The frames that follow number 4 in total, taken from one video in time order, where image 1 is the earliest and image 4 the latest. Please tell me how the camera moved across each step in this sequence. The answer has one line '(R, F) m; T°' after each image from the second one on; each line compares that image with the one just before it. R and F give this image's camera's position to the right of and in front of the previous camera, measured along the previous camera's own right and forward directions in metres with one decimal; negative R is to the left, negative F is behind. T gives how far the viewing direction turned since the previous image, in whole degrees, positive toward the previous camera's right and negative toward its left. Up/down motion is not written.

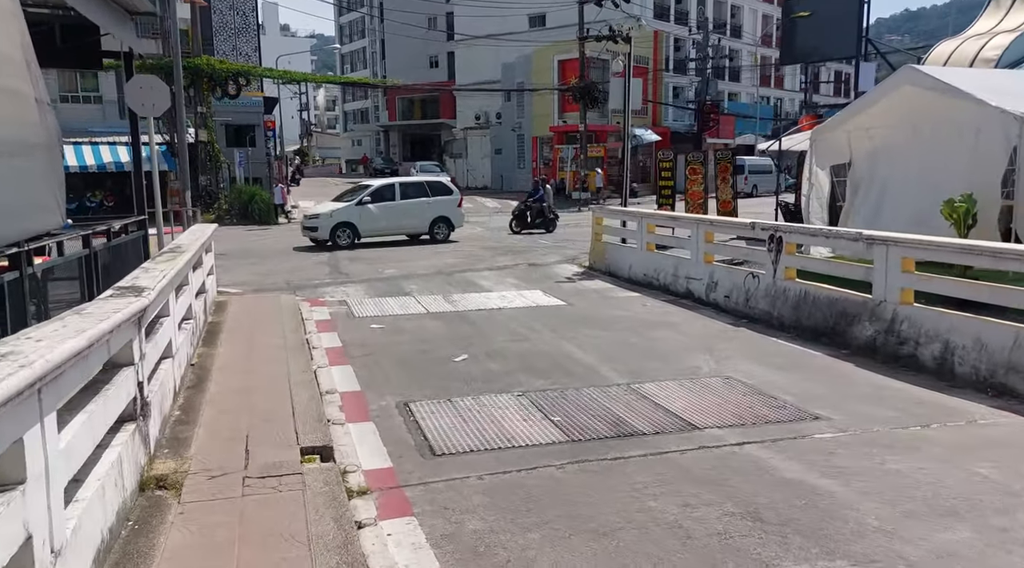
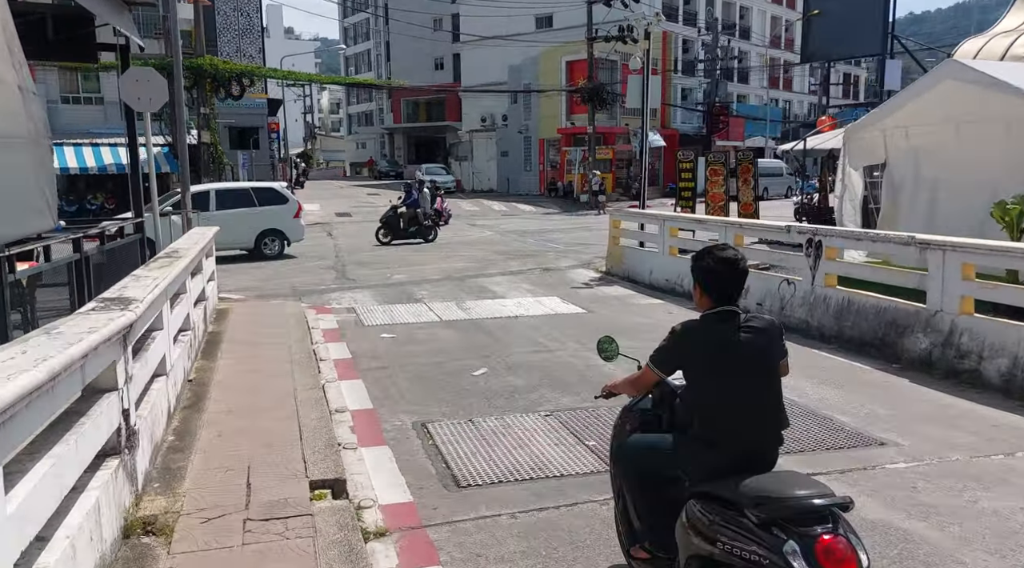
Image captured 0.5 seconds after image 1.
(-0.2, +0.6) m; 0°
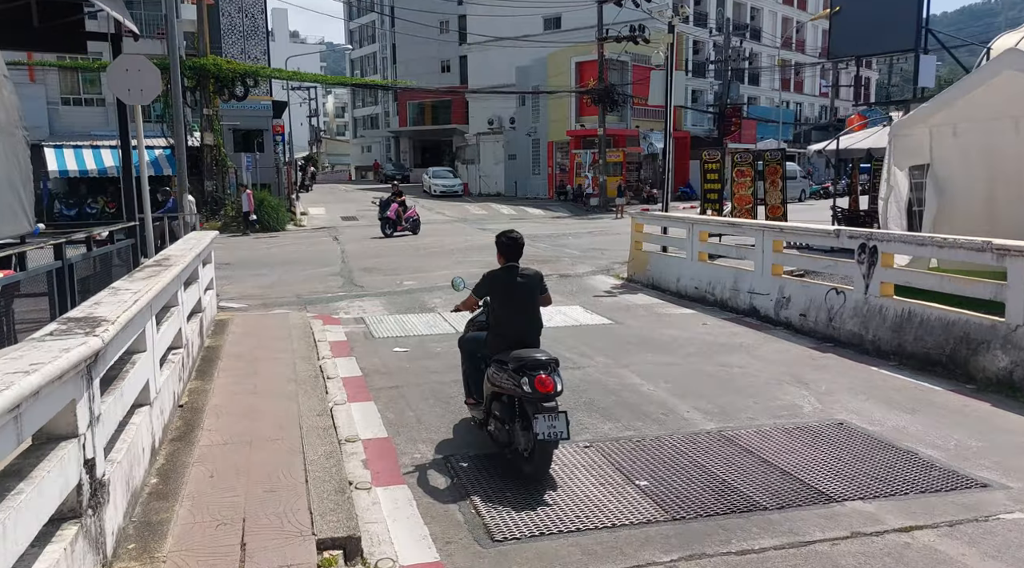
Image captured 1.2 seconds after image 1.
(-0.2, +0.8) m; 0°
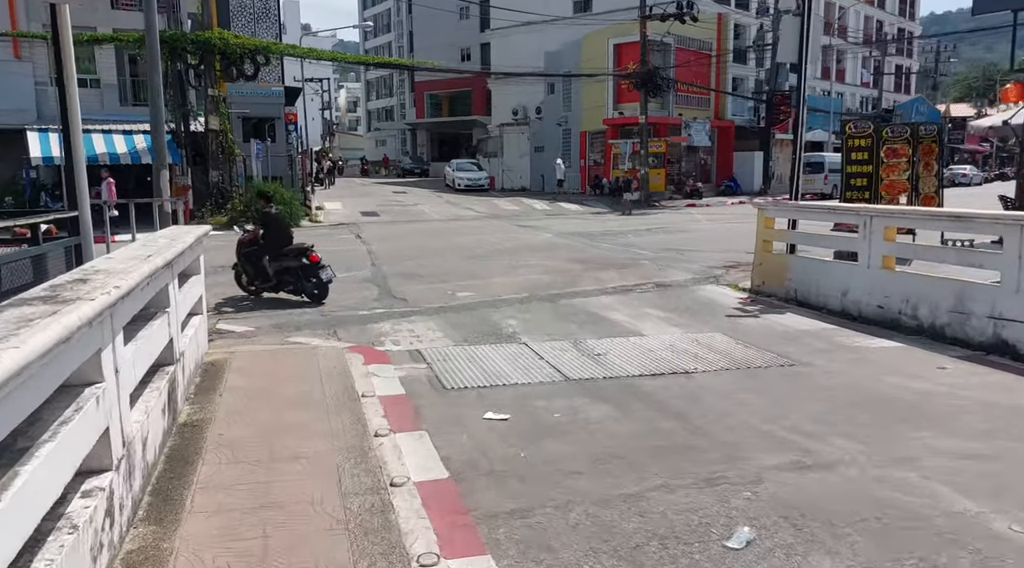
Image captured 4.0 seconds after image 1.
(-1.0, +3.3) m; -1°
